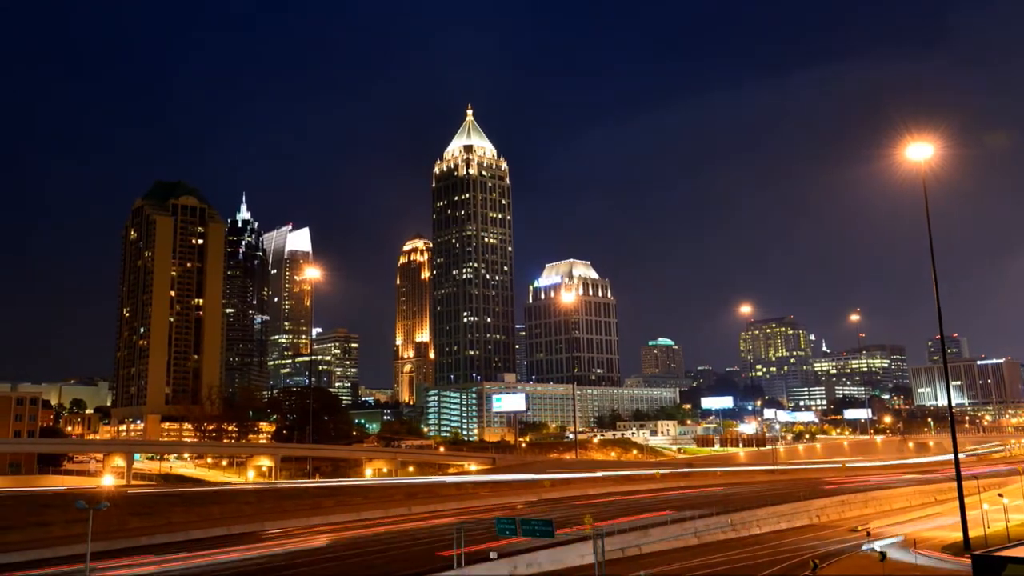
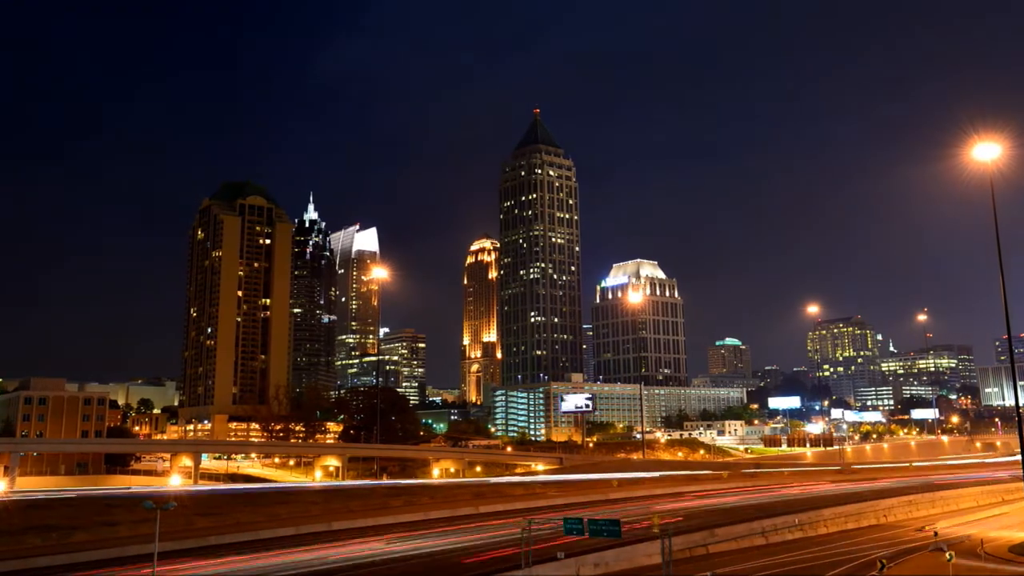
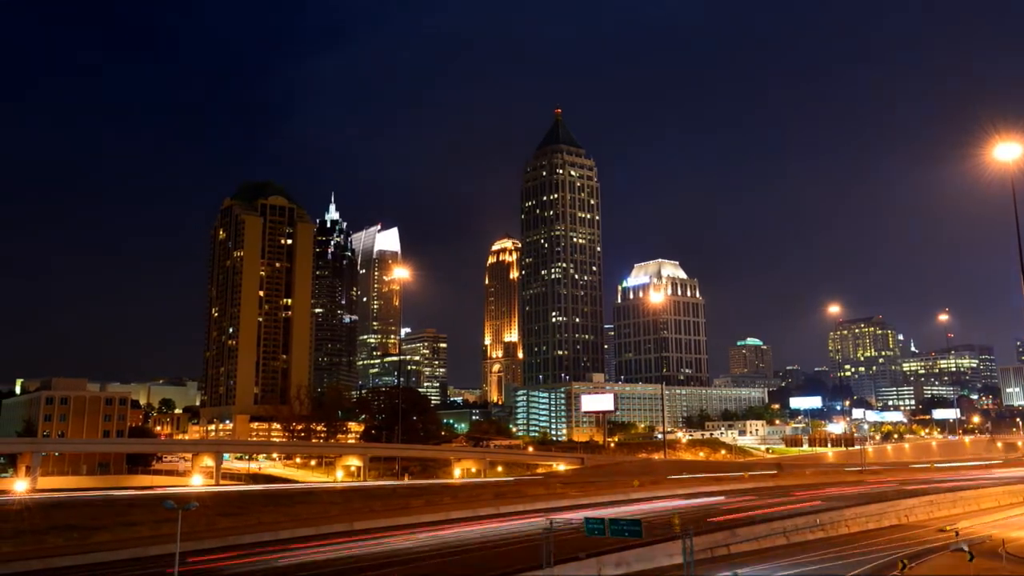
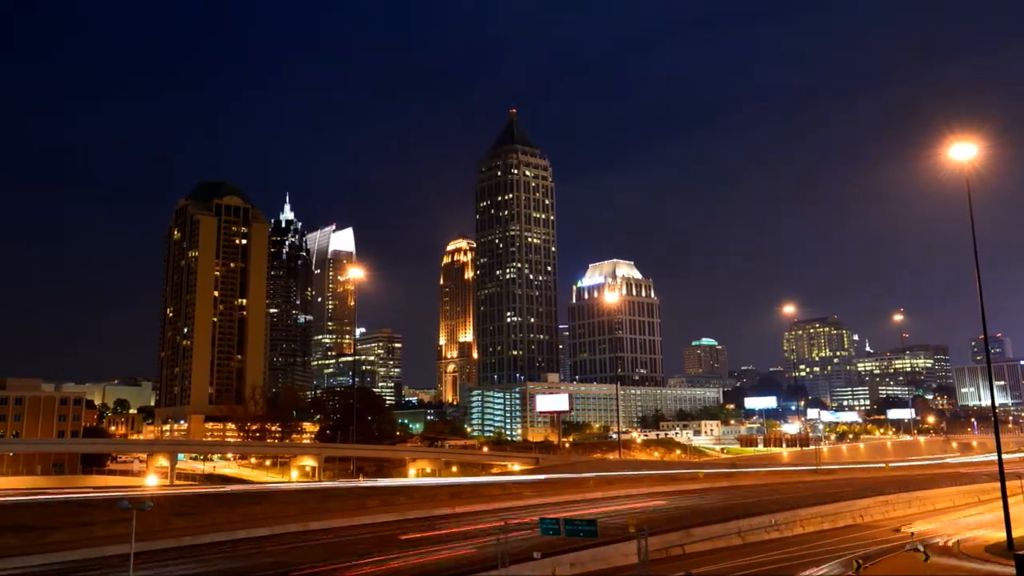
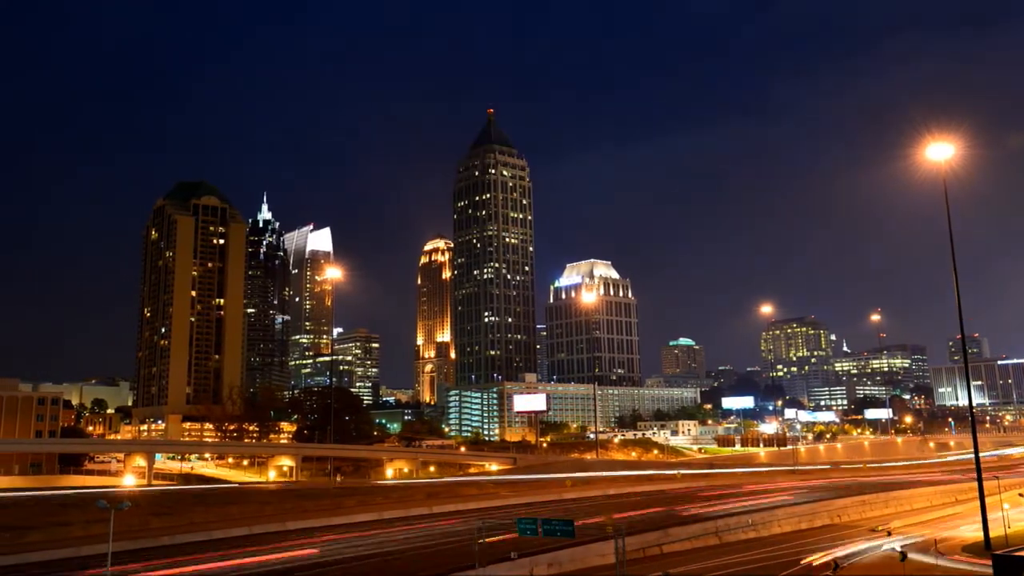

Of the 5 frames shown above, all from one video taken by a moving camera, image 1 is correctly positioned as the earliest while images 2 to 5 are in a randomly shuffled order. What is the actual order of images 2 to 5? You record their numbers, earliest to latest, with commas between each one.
5, 4, 2, 3
